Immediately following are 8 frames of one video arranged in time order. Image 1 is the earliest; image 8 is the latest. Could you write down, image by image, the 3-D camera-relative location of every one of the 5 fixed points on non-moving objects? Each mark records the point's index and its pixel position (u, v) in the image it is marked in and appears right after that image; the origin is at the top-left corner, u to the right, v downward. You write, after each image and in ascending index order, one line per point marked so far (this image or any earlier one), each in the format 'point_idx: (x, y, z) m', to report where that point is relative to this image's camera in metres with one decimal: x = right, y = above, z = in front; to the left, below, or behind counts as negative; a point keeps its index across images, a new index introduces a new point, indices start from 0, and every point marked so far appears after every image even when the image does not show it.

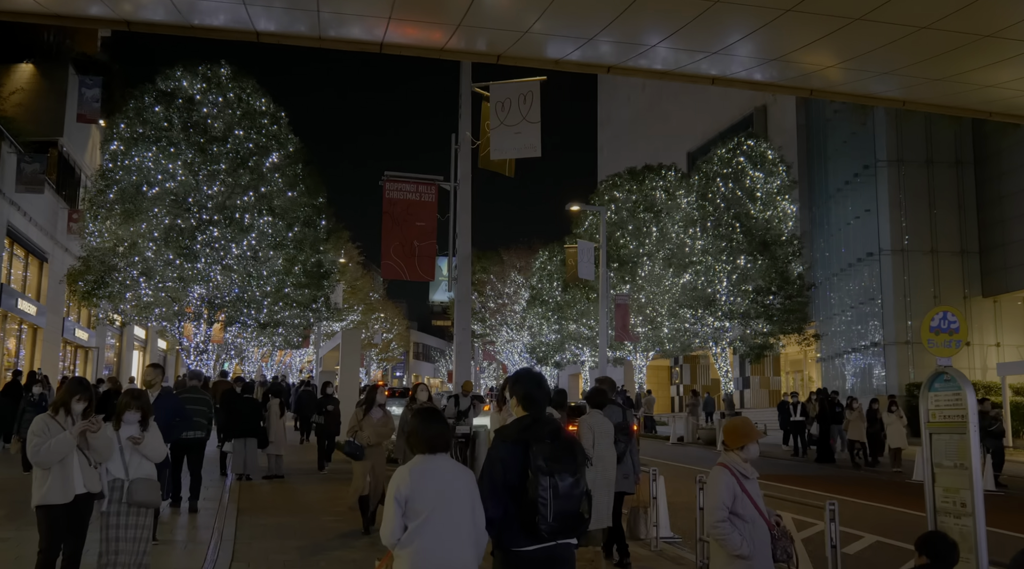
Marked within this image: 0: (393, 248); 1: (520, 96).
0: (-2.5, +0.8, +18.2) m
1: (+0.2, +3.9, +18.1) m
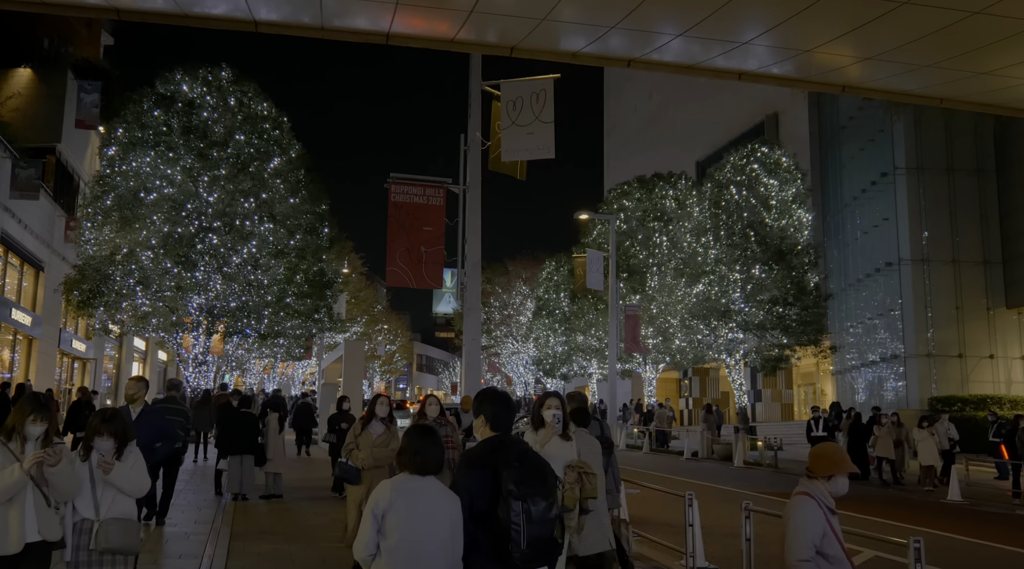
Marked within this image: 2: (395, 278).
0: (-2.2, +0.6, +17.3) m
1: (+0.4, +3.8, +17.2) m
2: (-2.3, +0.2, +17.2) m
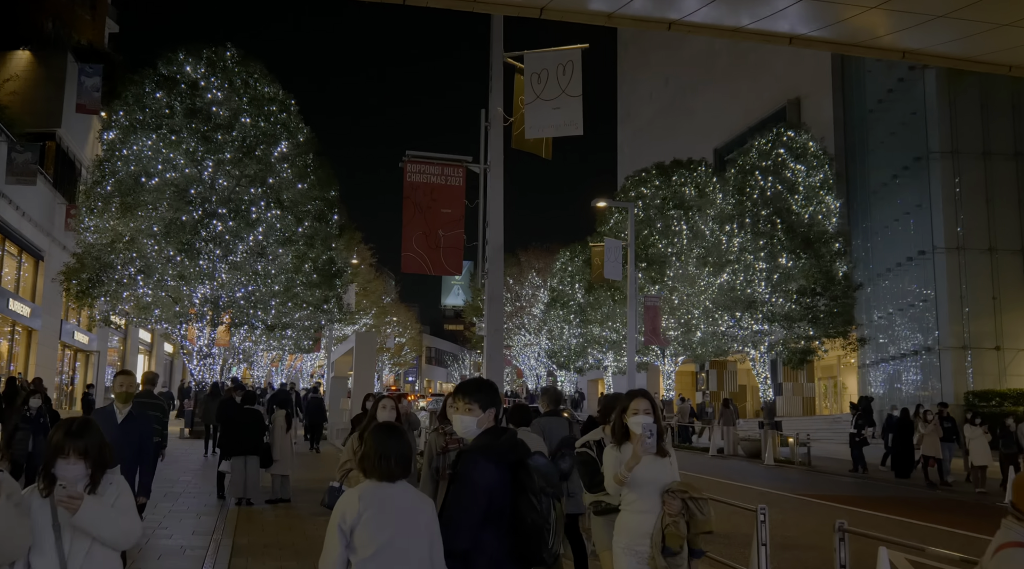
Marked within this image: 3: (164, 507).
0: (-1.8, +0.9, +16.1) m
1: (+0.9, +4.0, +15.9) m
2: (-1.9, +0.4, +15.9) m
3: (-5.3, -3.4, +13.1) m
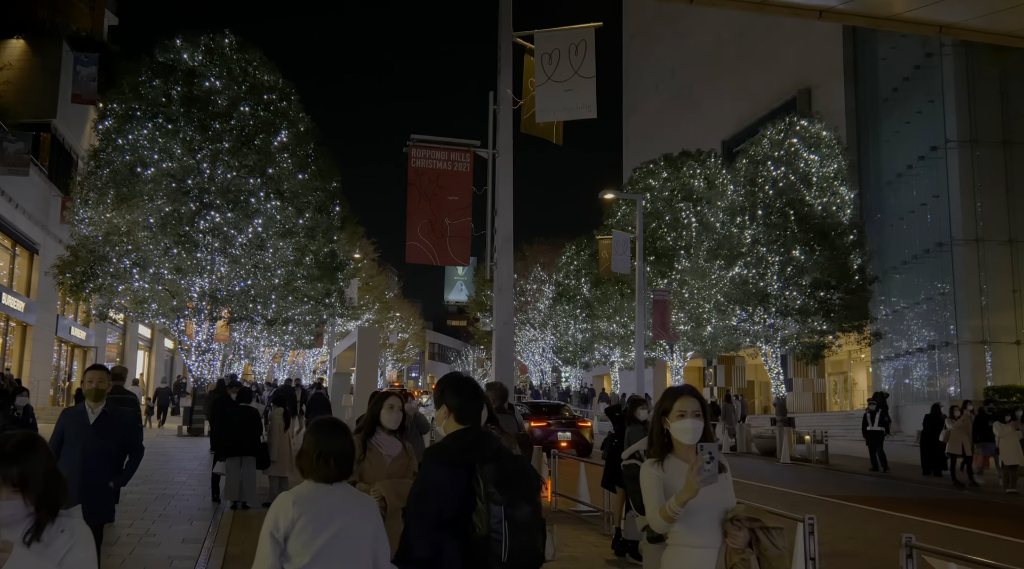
0: (-1.6, +1.0, +15.3) m
1: (+1.0, +4.2, +15.1) m
2: (-1.7, +0.6, +15.2) m
3: (-5.1, -3.2, +12.4) m
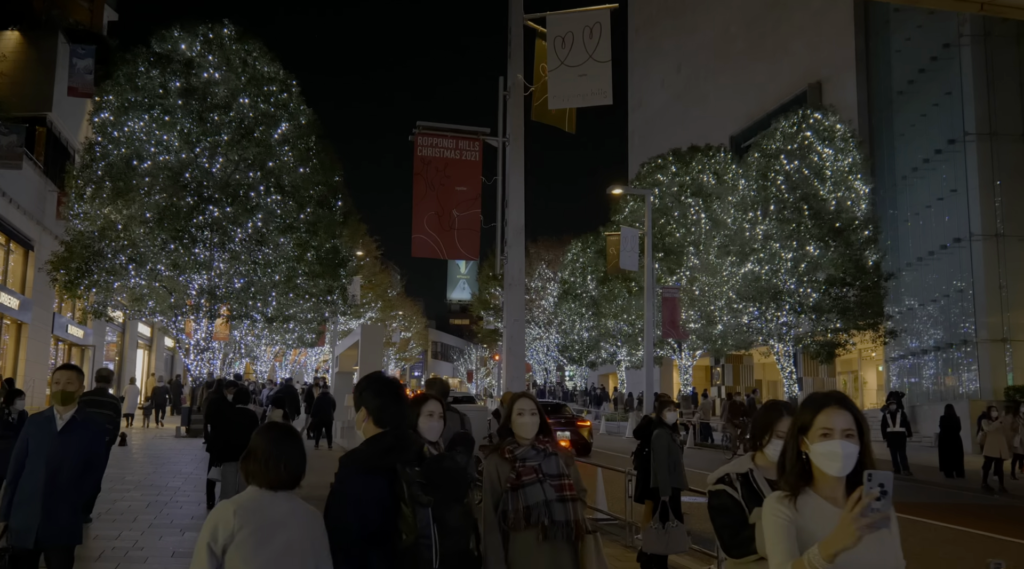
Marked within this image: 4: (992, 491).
0: (-1.4, +1.1, +14.5) m
1: (+1.2, +4.2, +14.3) m
2: (-1.5, +0.6, +14.4) m
3: (-4.9, -3.1, +11.6) m
4: (+10.1, -4.3, +18.1) m
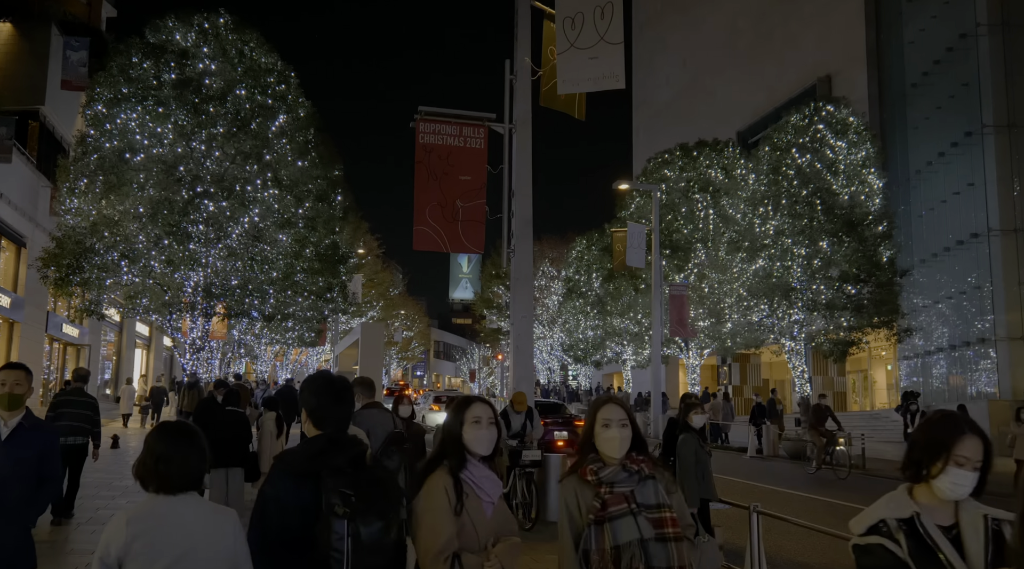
0: (-1.3, +1.2, +13.7) m
1: (+1.3, +4.3, +13.5) m
2: (-1.4, +0.7, +13.6) m
3: (-4.8, -3.1, +10.8) m
4: (+10.2, -4.2, +17.3) m
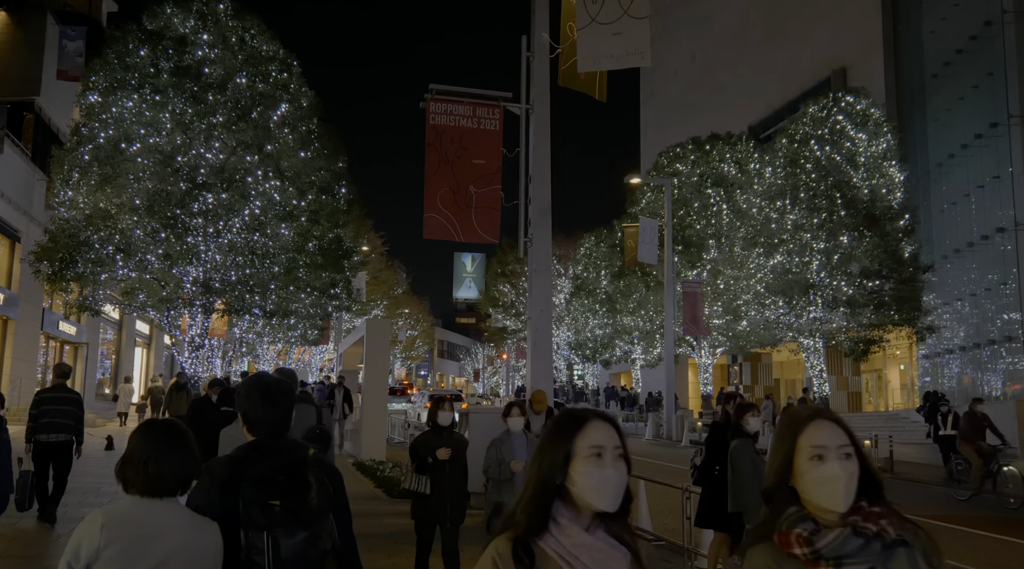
0: (-1.0, +1.3, +12.8) m
1: (+1.6, +4.5, +12.5) m
2: (-1.1, +0.8, +12.7) m
3: (-4.6, -2.9, +9.9) m
4: (+10.5, -4.1, +16.4) m
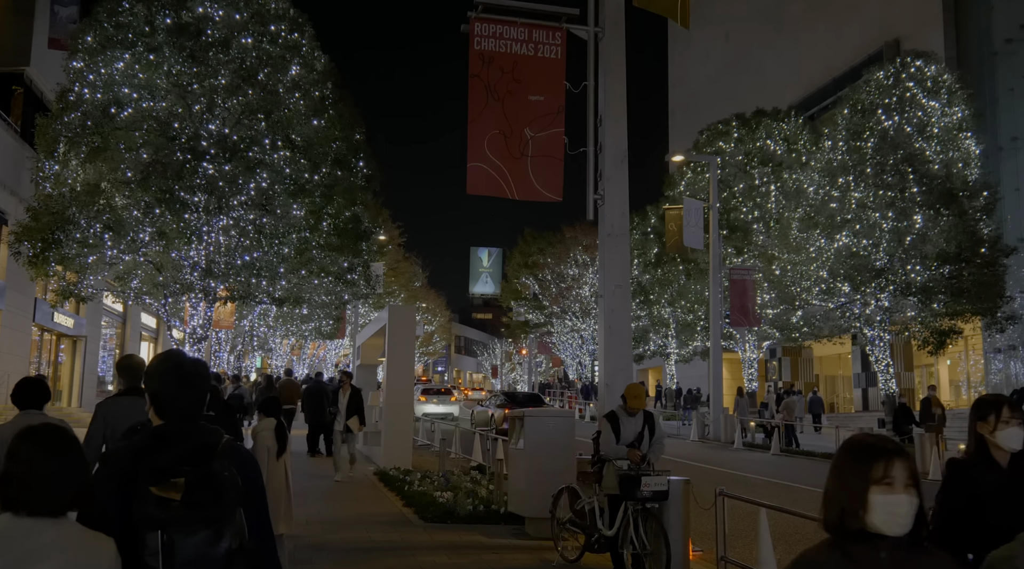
0: (-0.3, +1.7, +10.1) m
1: (+2.4, +4.8, +9.8) m
2: (-0.4, +1.2, +9.9) m
3: (-3.8, -2.6, +7.3) m
4: (+11.3, -3.7, +13.5) m
